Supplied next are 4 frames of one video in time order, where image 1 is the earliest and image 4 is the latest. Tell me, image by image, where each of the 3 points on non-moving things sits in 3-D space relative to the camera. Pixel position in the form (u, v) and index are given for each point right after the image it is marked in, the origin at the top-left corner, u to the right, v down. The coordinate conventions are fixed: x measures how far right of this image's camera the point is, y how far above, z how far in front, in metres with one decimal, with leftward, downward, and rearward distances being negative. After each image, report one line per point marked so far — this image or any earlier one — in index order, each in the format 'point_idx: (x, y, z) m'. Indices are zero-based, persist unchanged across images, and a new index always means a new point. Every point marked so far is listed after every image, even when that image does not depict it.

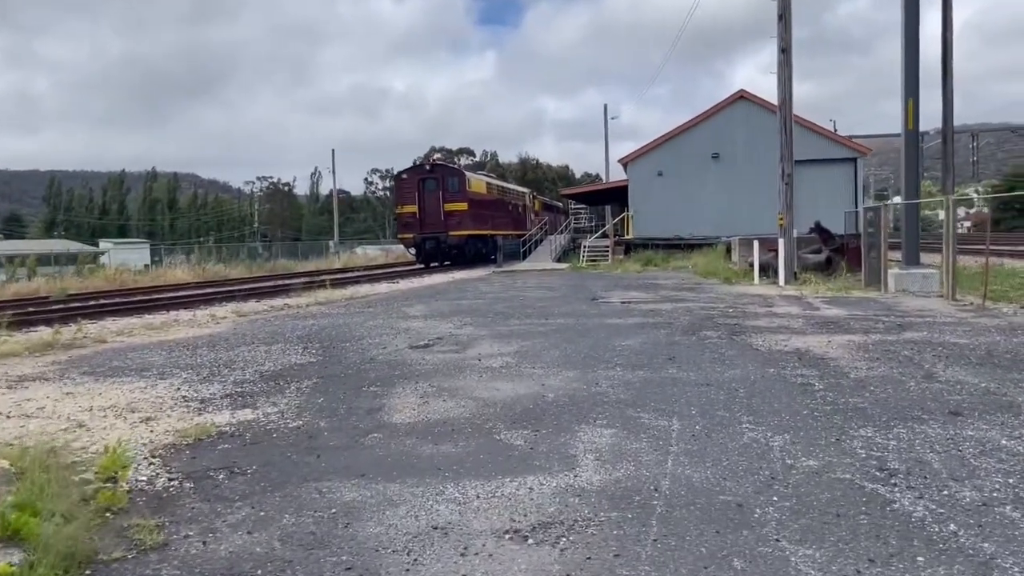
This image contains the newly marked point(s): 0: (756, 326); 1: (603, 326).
0: (+3.7, -0.6, +12.7) m
1: (+1.4, -0.6, +12.6) m
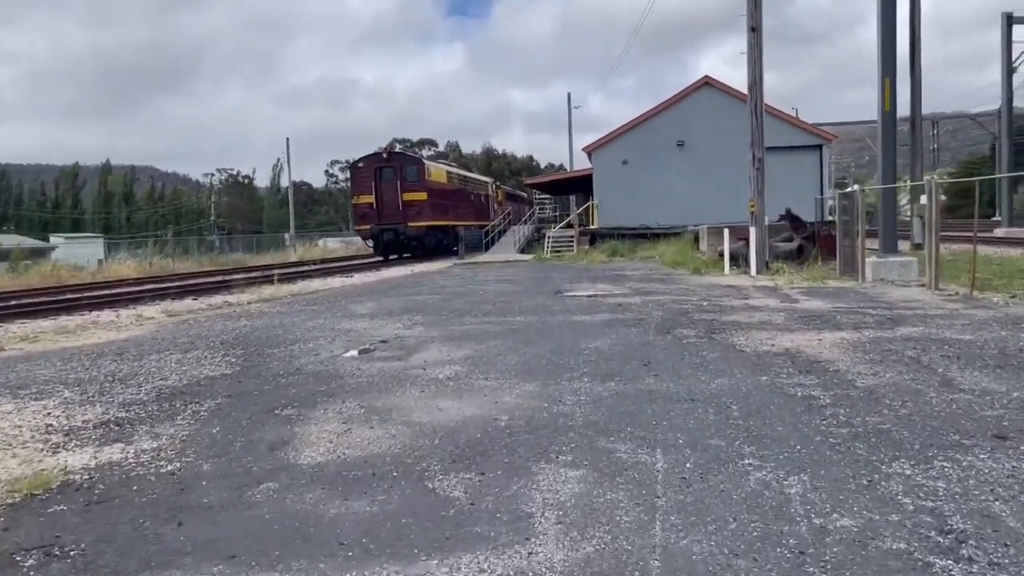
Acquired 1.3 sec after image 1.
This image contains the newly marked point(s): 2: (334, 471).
0: (+3.1, -0.5, +11.5) m
1: (+0.8, -0.5, +11.4) m
2: (-1.0, -1.0, +4.5) m
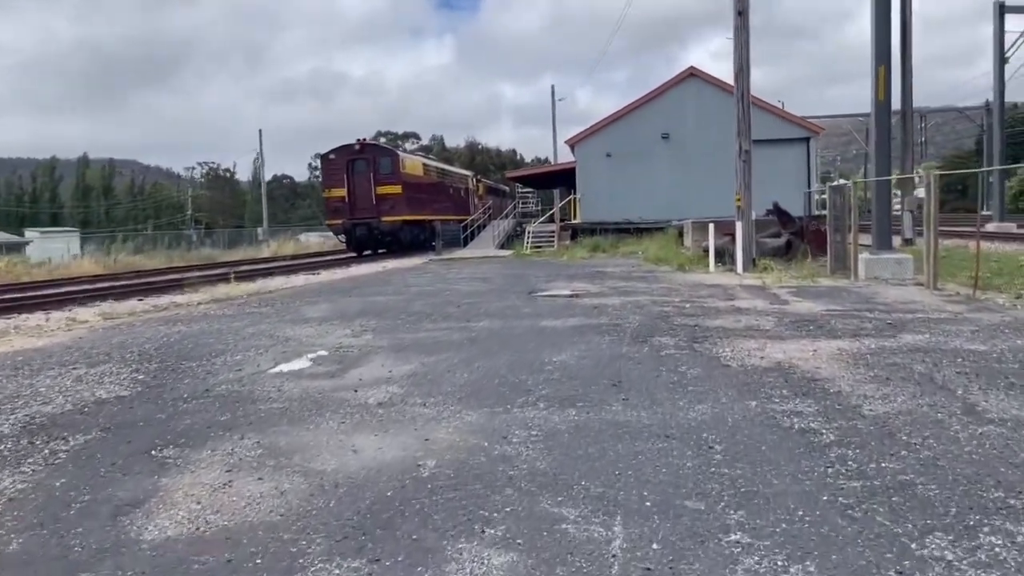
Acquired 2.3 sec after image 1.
0: (+2.6, -0.5, +10.4) m
1: (+0.3, -0.5, +10.2) m
2: (-1.3, -1.1, +3.4) m
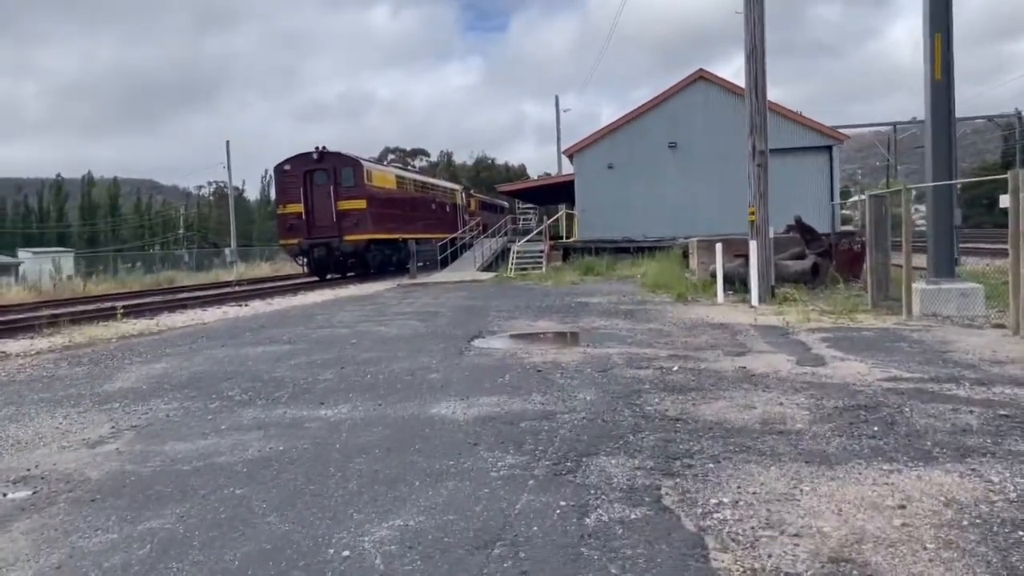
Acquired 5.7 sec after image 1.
0: (+1.5, -1.0, +6.2) m
1: (-0.8, -1.0, +6.0) m
2: (-2.5, -1.5, -0.8) m
